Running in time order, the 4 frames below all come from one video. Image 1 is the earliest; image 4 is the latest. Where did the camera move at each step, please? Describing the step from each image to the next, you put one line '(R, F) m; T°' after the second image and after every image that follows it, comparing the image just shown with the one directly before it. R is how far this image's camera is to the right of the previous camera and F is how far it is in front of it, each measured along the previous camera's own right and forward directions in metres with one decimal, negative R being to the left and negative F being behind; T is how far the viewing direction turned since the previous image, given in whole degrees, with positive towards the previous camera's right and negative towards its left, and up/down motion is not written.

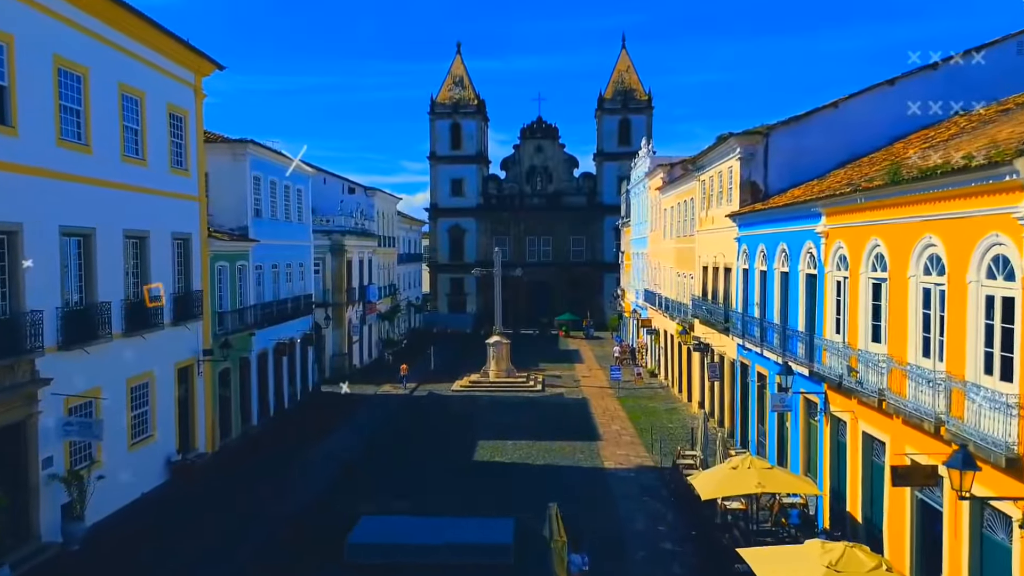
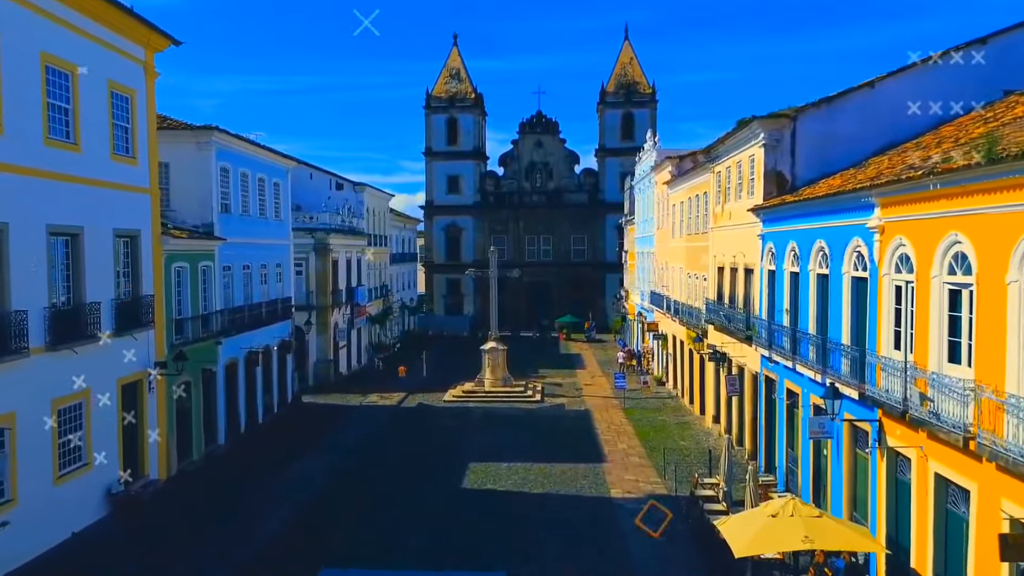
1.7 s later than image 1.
(+0.1, +2.4) m; 0°
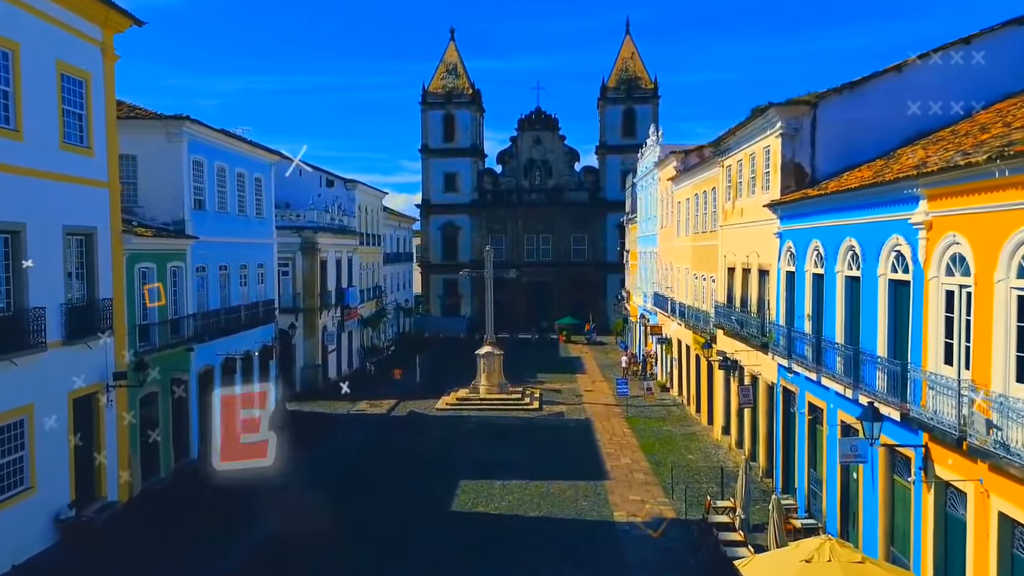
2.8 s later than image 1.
(+0.1, +1.6) m; 0°
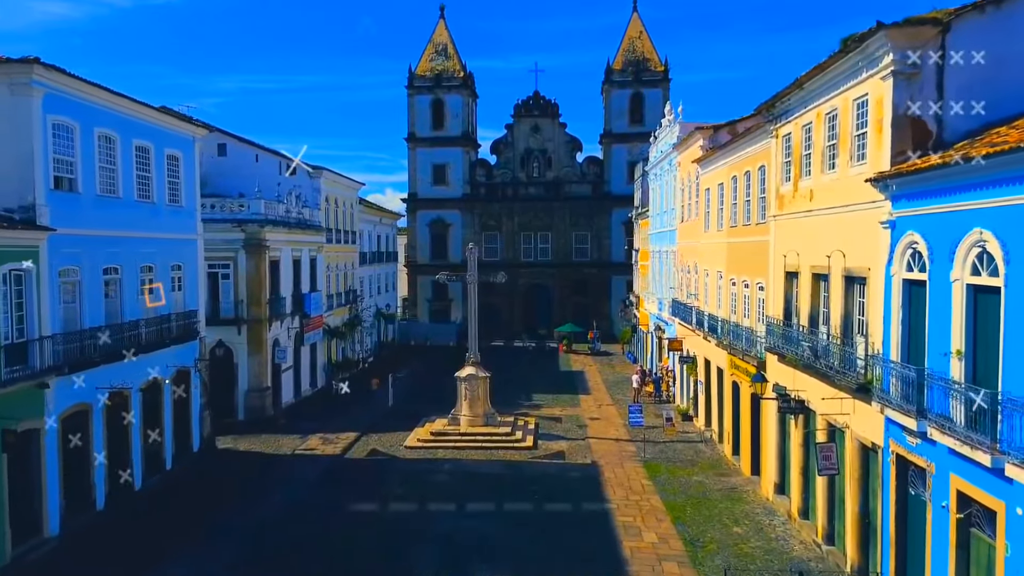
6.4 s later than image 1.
(+0.3, +5.6) m; 0°
